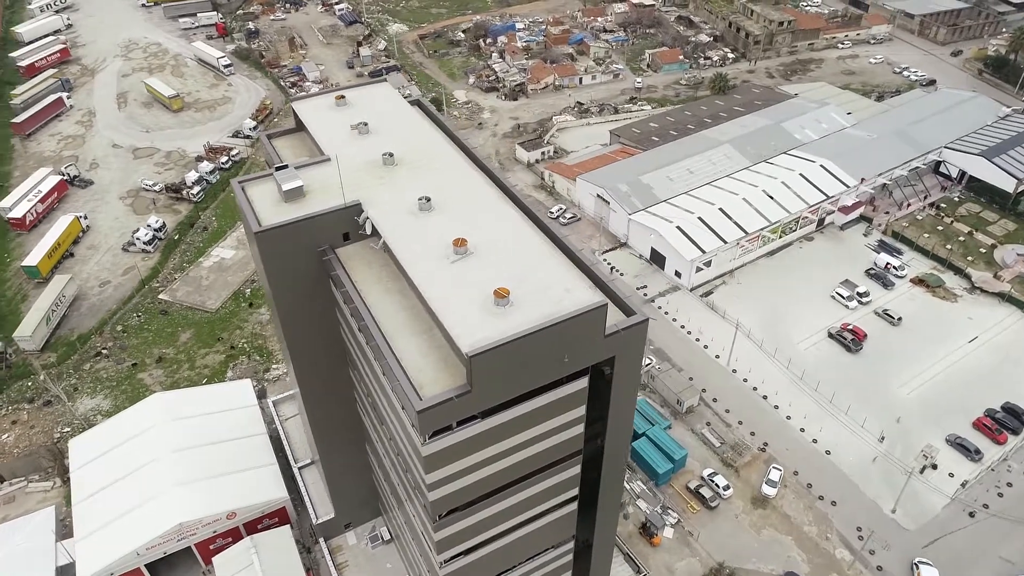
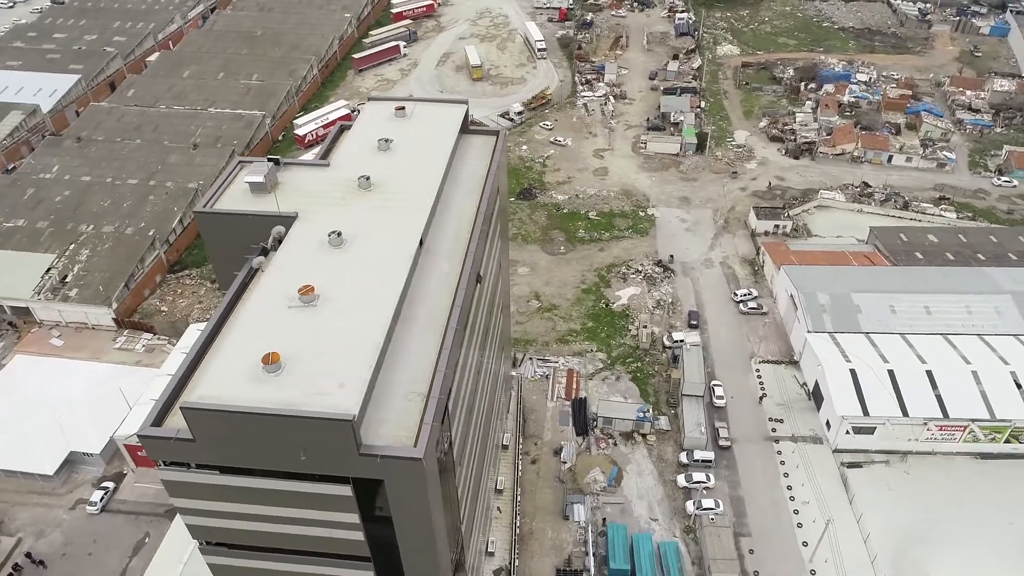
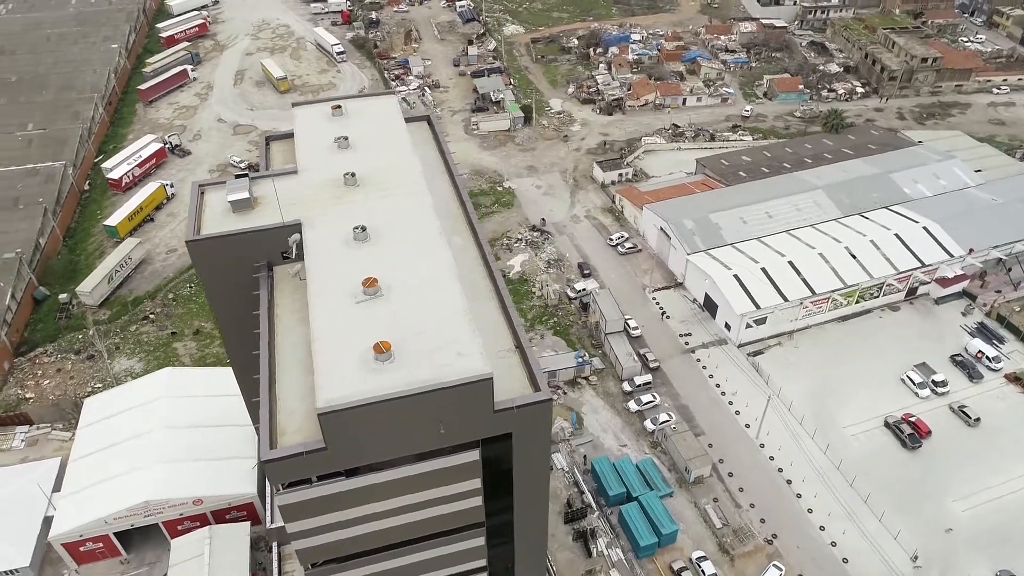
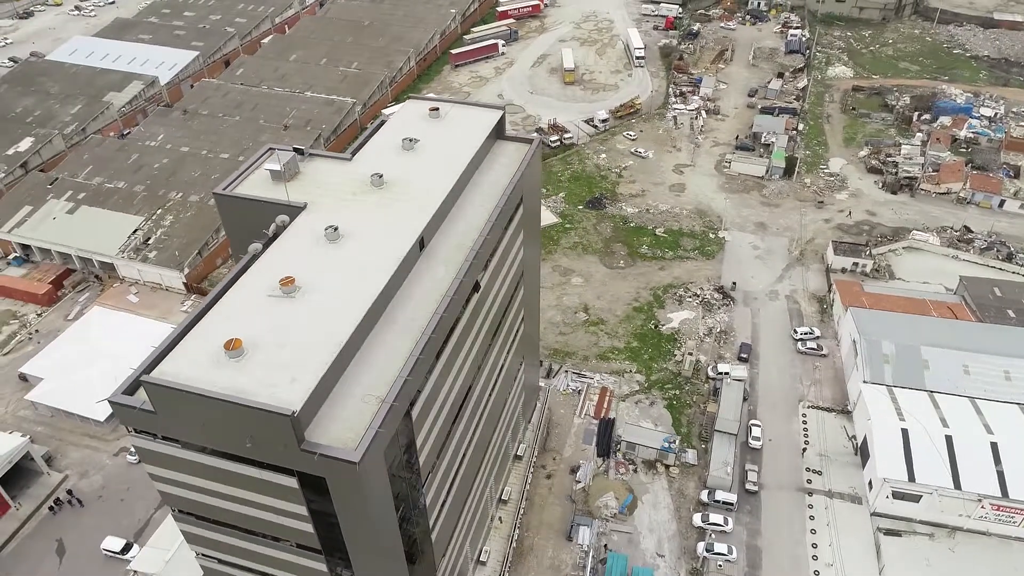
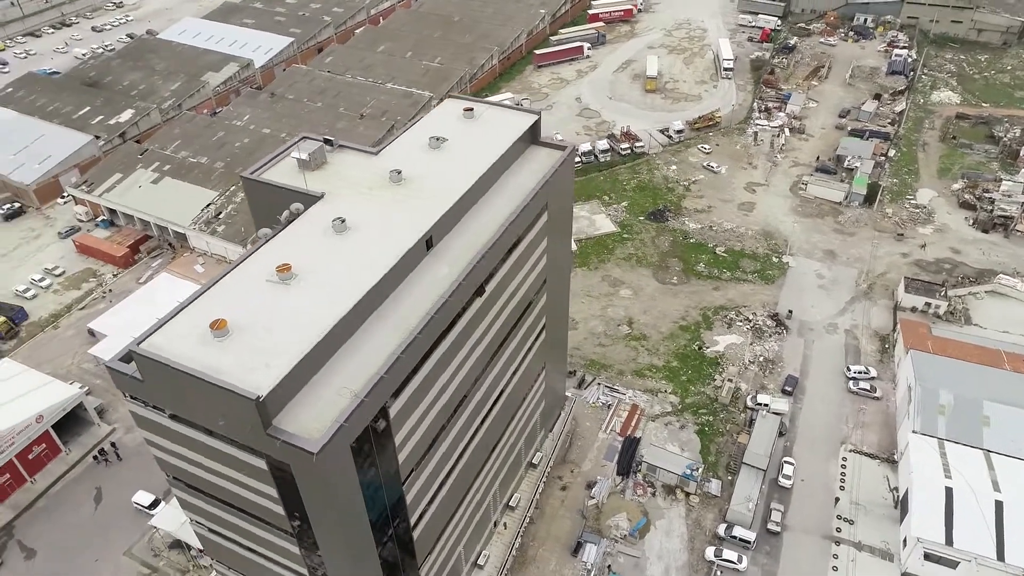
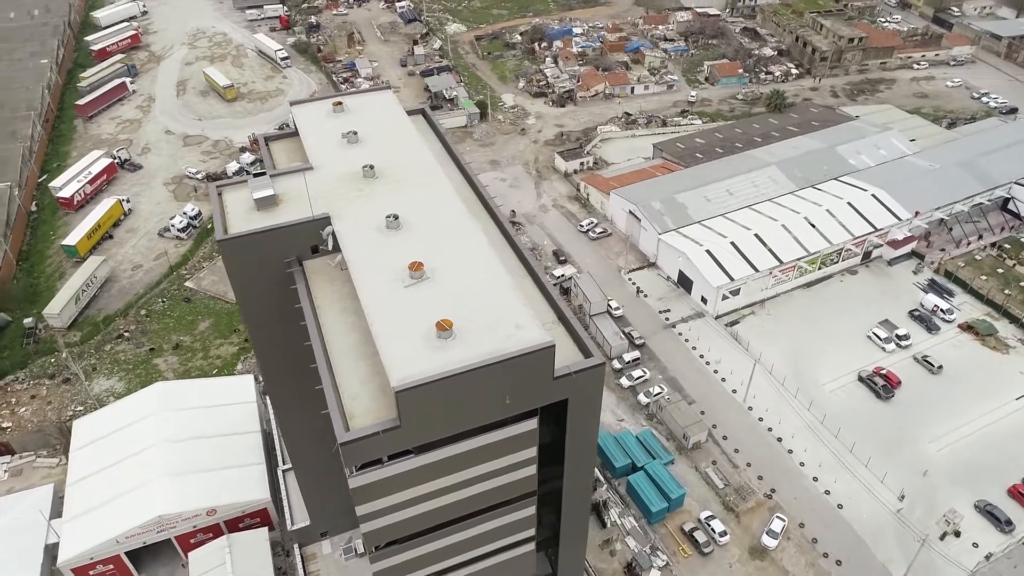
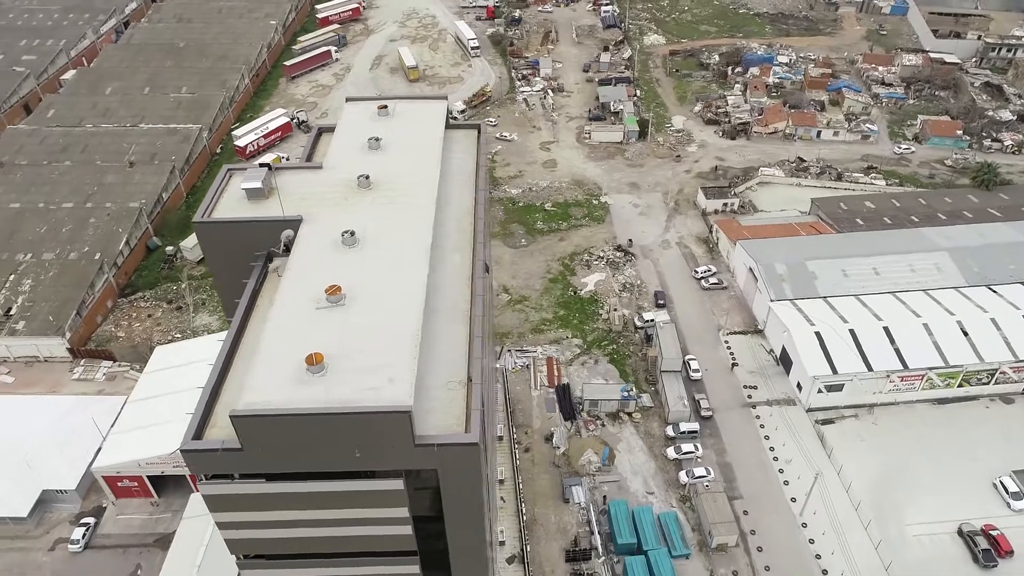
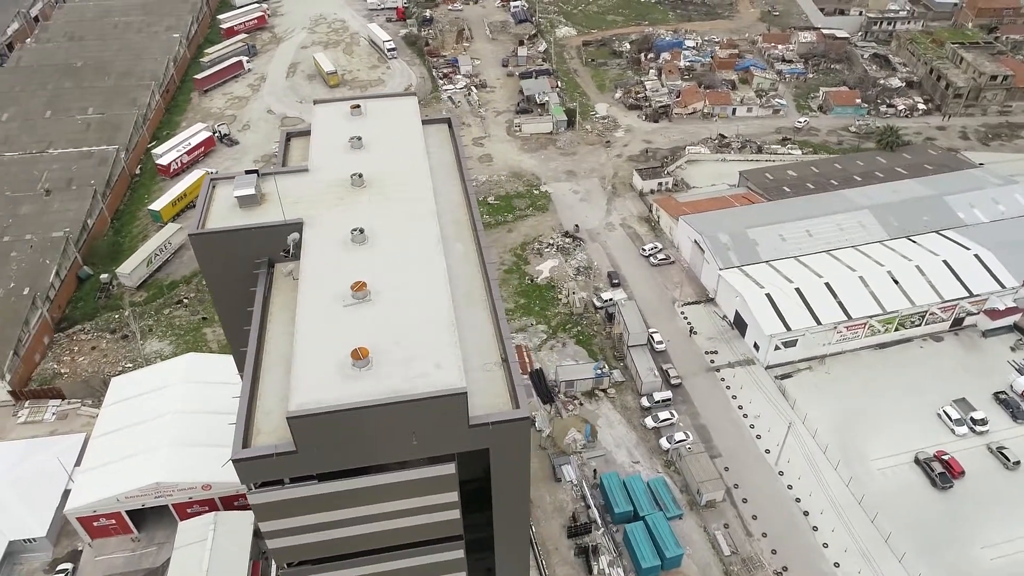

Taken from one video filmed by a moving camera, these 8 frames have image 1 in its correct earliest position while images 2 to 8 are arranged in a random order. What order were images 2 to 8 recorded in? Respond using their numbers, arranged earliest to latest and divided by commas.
6, 3, 8, 7, 2, 4, 5
